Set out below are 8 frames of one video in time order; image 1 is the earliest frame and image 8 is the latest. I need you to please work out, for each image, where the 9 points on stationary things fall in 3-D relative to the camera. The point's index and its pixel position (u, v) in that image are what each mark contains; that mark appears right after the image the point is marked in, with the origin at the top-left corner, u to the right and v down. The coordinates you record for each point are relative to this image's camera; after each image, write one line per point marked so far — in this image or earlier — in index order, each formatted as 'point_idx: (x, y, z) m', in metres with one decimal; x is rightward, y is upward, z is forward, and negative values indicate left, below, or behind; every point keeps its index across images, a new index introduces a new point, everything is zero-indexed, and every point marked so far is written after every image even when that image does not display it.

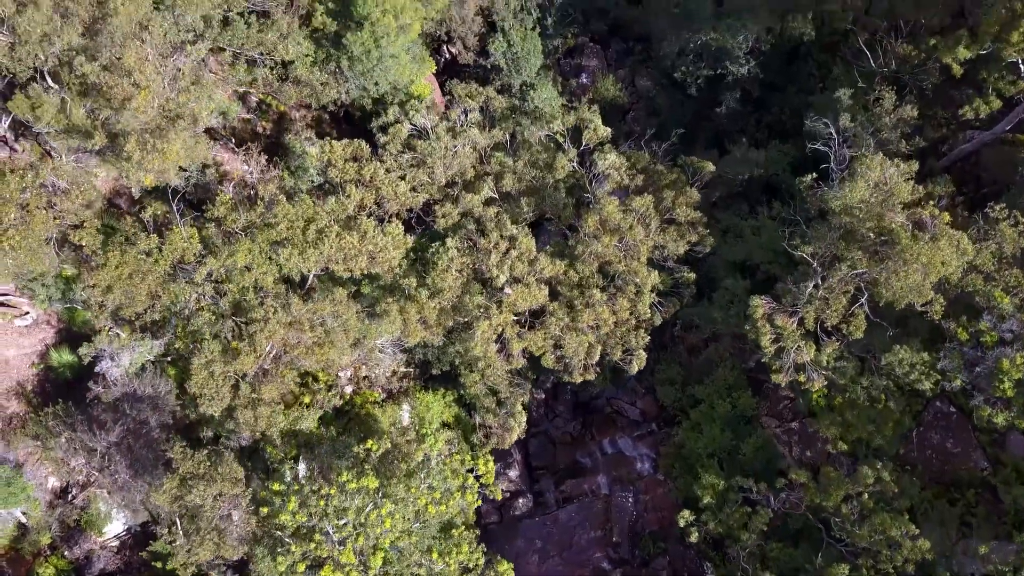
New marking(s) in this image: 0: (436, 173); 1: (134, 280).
0: (-1.7, +2.5, +18.4) m
1: (-6.8, +0.1, +15.1) m
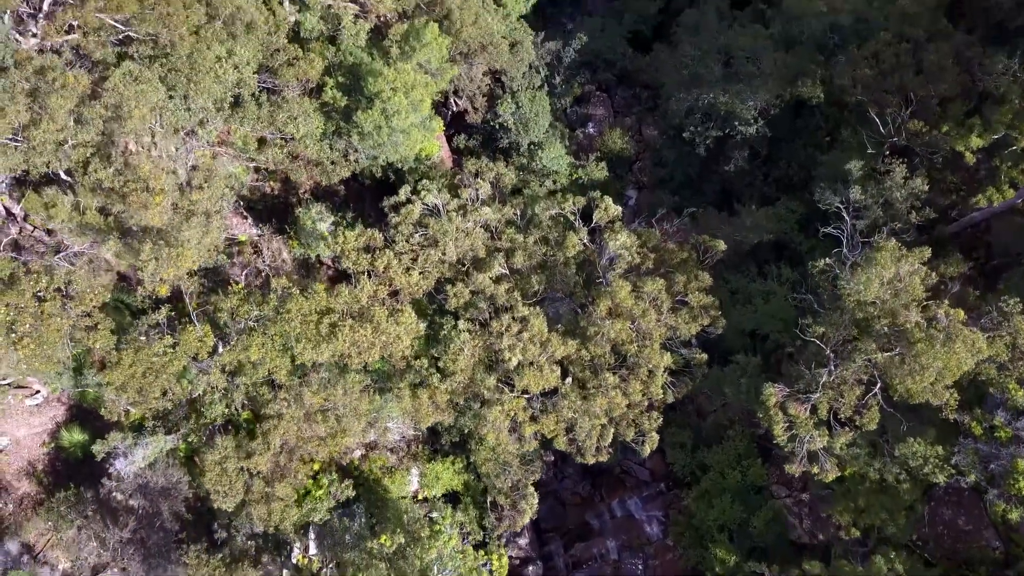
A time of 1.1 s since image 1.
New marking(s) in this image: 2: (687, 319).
0: (-1.4, +0.8, +18.4) m
1: (-6.6, -1.6, +15.0) m
2: (+3.7, -0.7, +17.6) m
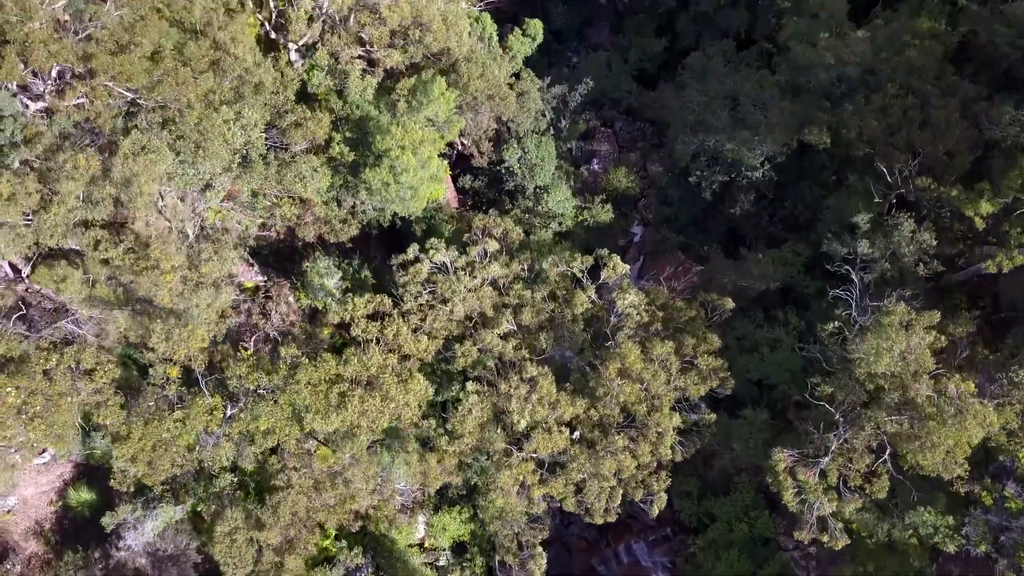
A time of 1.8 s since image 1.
0: (-1.3, -0.5, +18.4) m
1: (-6.4, -2.9, +15.0) m
2: (+3.9, -2.0, +17.5) m
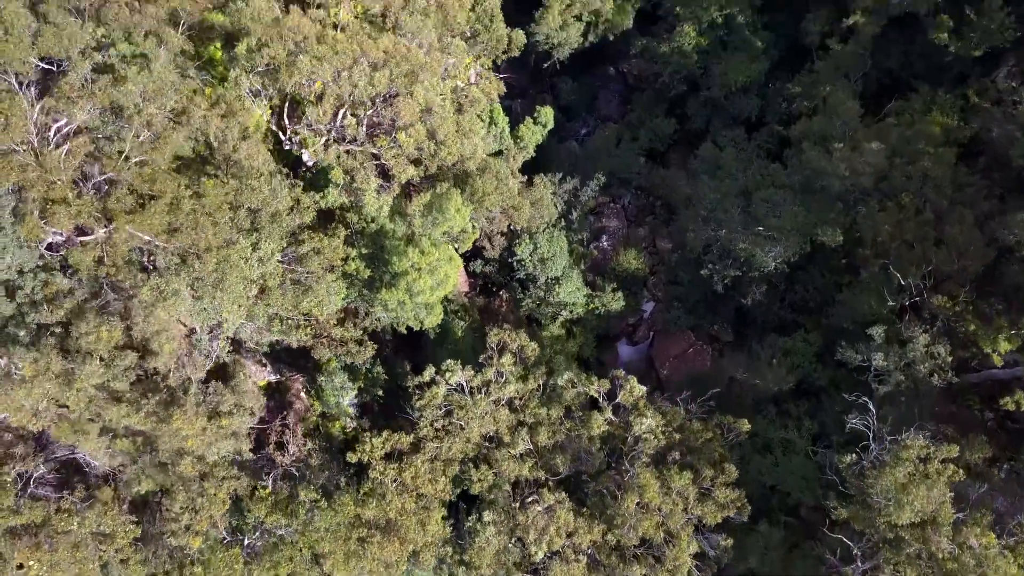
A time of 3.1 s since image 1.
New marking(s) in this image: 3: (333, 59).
0: (-0.9, -3.3, +18.4) m
1: (-6.0, -5.7, +15.0) m
2: (+4.2, -4.7, +17.5) m
3: (-3.8, +4.9, +17.8) m
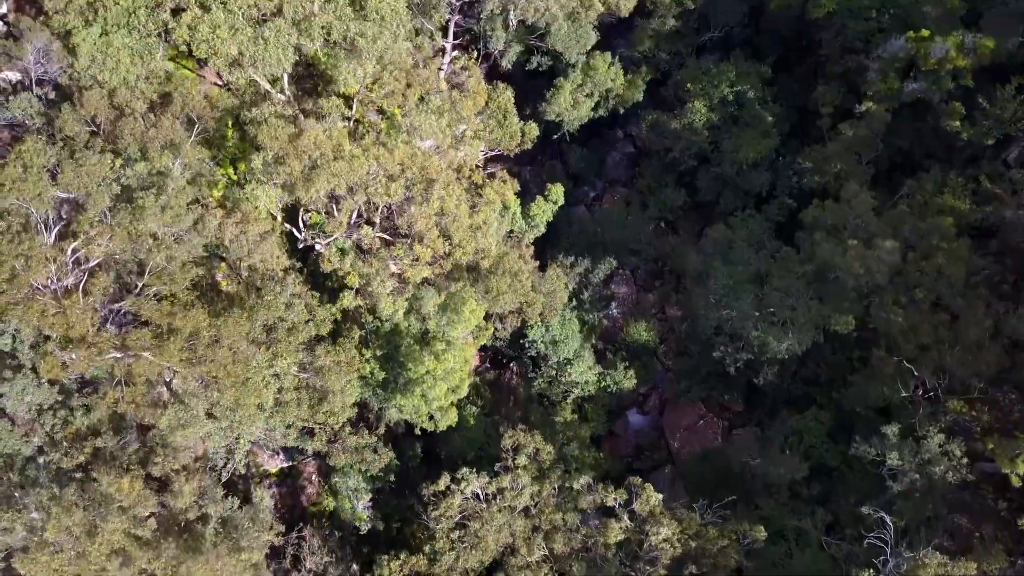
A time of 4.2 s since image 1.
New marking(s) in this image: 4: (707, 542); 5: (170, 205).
0: (-0.5, -5.7, +18.3) m
1: (-5.7, -8.1, +15.0) m
2: (+4.6, -7.1, +17.5) m
3: (-3.5, +2.5, +17.8) m
4: (+4.4, -5.7, +18.4) m
5: (-7.0, +1.6, +17.1) m
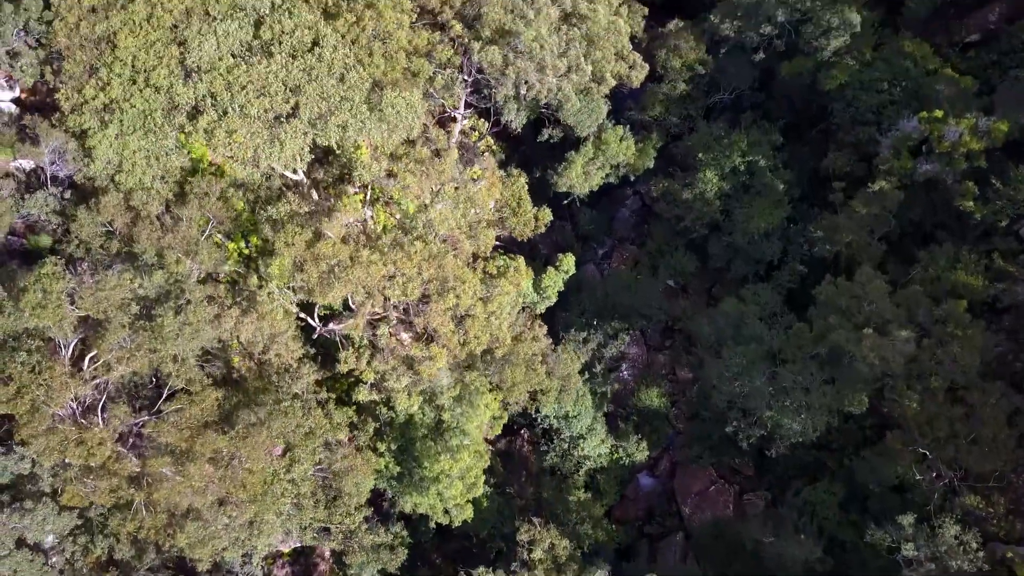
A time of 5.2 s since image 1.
0: (-0.2, -7.9, +18.3) m
1: (-5.3, -10.3, +14.9) m
2: (+5.0, -9.3, +17.5) m
3: (-3.1, +0.3, +17.8) m
4: (+4.8, -7.9, +18.4) m
5: (-6.6, -0.7, +17.1) m
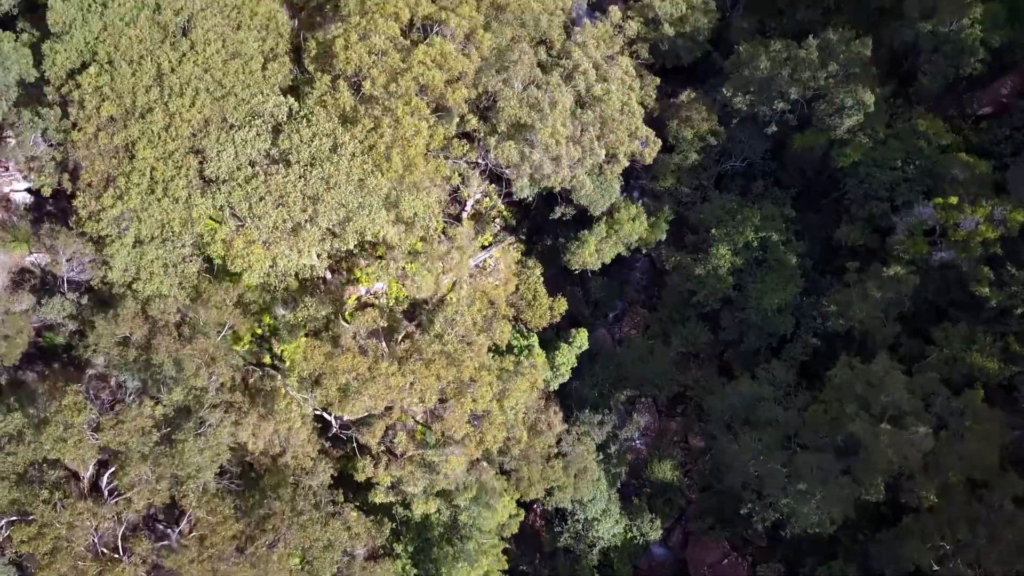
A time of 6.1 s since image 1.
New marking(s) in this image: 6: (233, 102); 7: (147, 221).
0: (+0.2, -10.2, +18.2) m
1: (-4.9, -12.6, +14.8) m
2: (+5.4, -11.6, +17.4) m
3: (-2.7, -2.0, +17.7) m
4: (+5.2, -10.2, +18.3) m
5: (-6.2, -3.0, +17.0) m
6: (-6.1, +4.1, +18.2) m
7: (-7.9, +1.4, +17.9) m
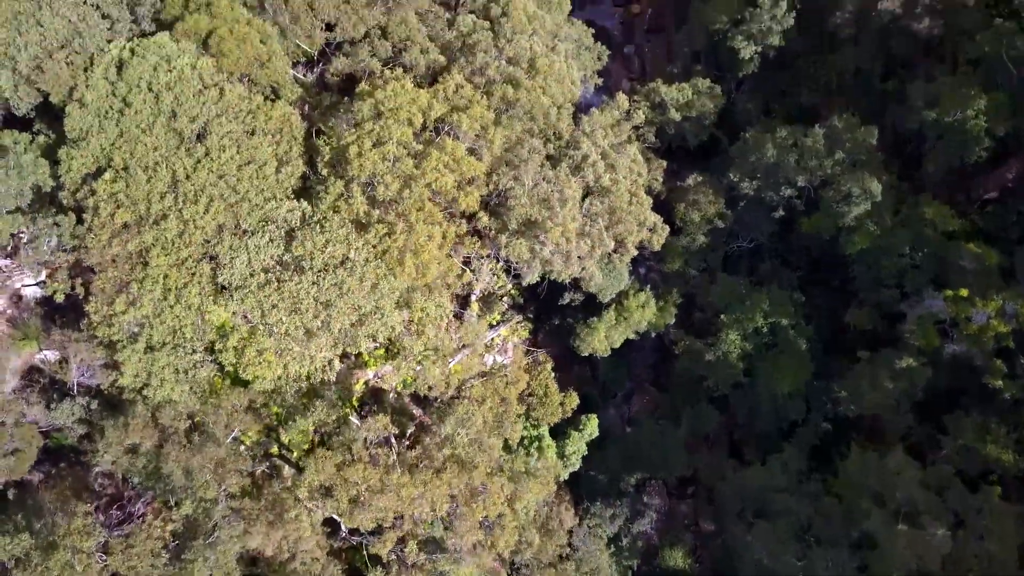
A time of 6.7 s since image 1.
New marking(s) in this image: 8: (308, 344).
0: (+0.5, -12.5, +17.6) m
1: (-4.6, -14.7, +14.1) m
2: (+5.7, -13.9, +16.7) m
3: (-2.5, -4.3, +17.5) m
4: (+5.4, -12.5, +17.6) m
5: (-6.0, -5.2, +16.8) m
6: (-5.8, +1.8, +18.3) m
7: (-7.6, -0.9, +17.8) m
8: (-4.5, -1.2, +18.2) m
